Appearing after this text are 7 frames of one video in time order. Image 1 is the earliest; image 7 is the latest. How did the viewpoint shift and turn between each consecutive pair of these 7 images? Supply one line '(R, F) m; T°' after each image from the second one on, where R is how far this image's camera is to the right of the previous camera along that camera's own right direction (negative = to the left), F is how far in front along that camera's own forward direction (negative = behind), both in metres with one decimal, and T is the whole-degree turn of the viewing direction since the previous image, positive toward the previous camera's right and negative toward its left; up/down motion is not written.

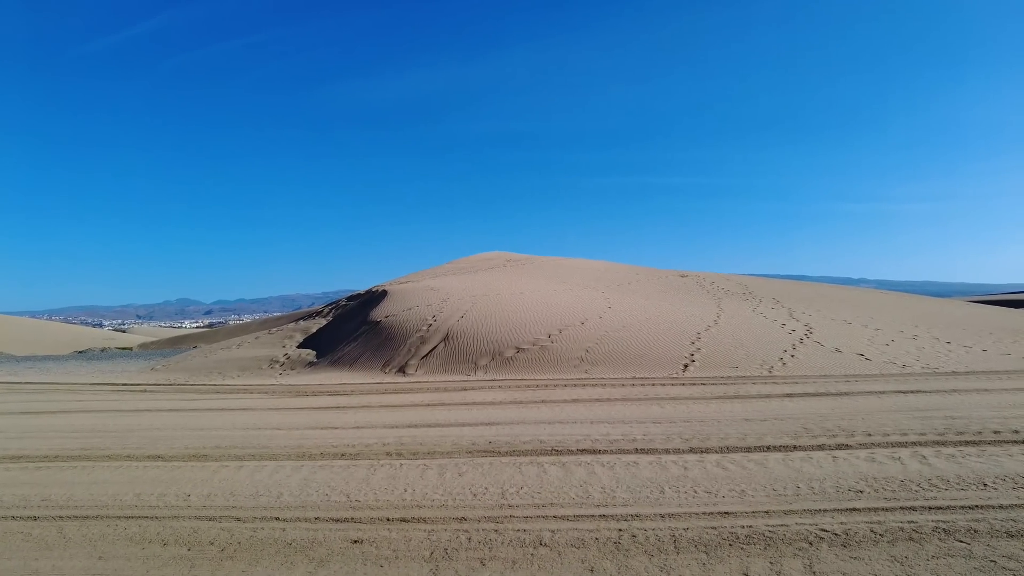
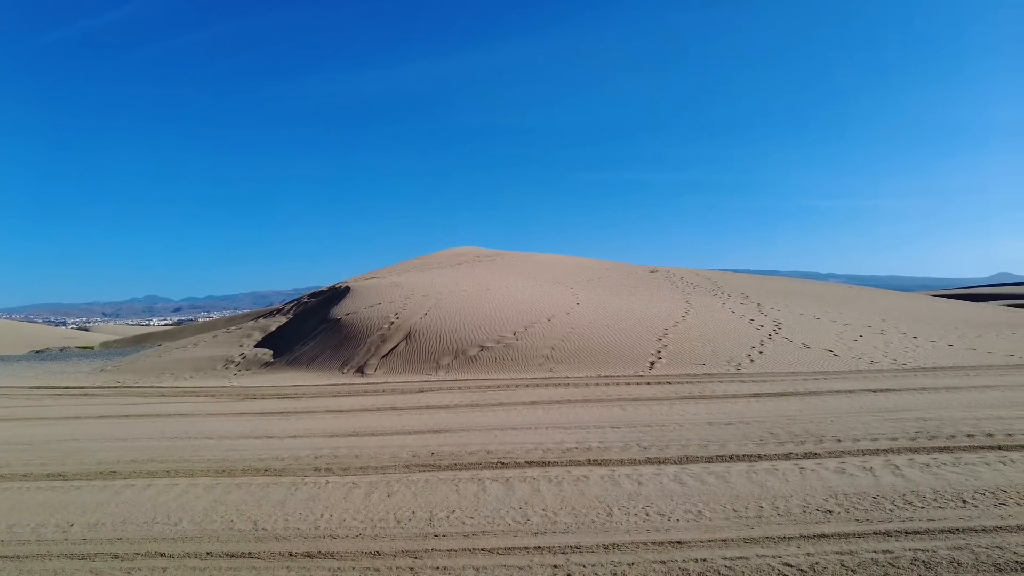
(+0.3, +0.5) m; +2°
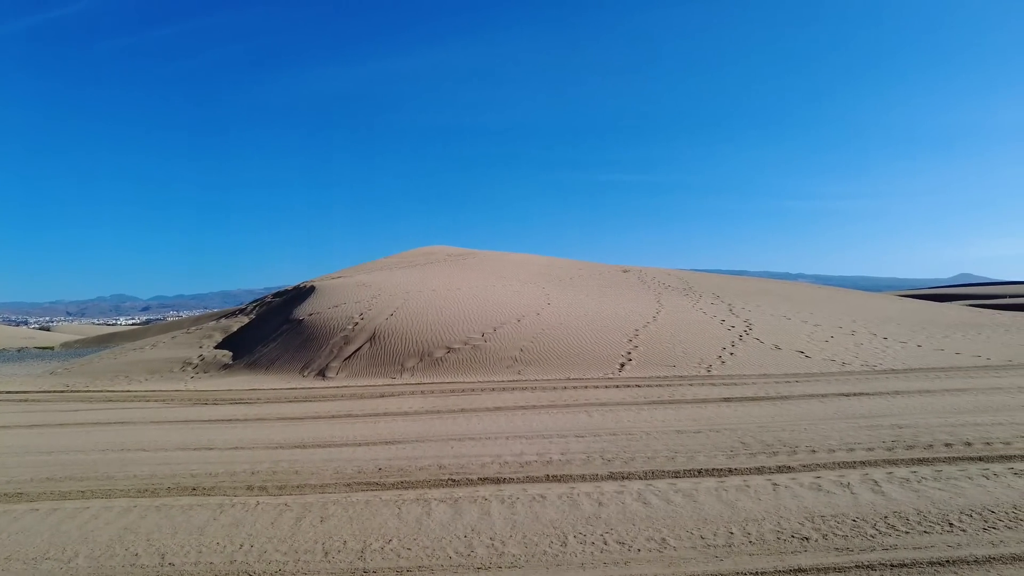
(+0.2, +0.4) m; +2°
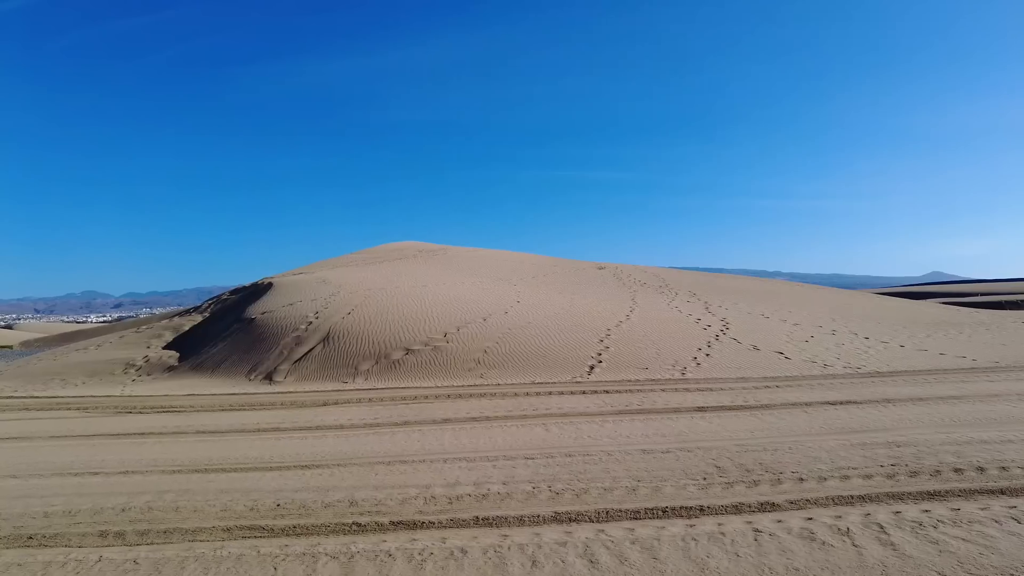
(+0.3, +1.0) m; +2°
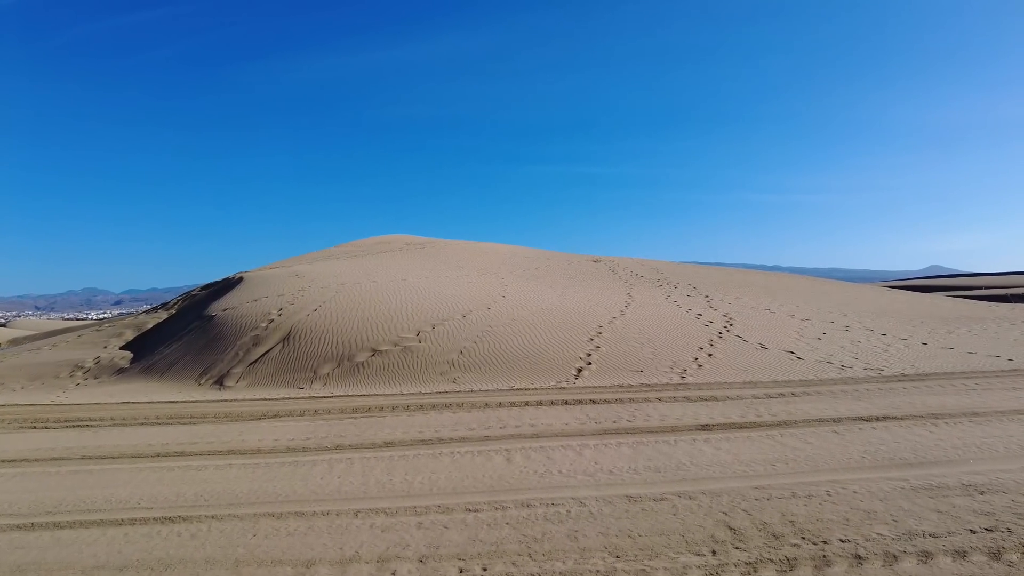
(+0.4, +1.5) m; 0°
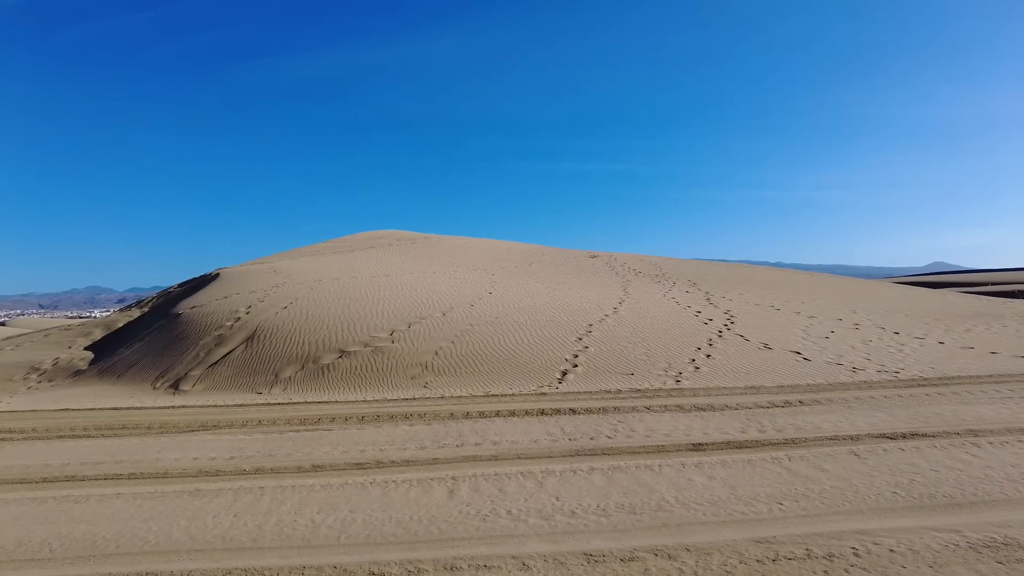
(+0.4, +1.1) m; 0°
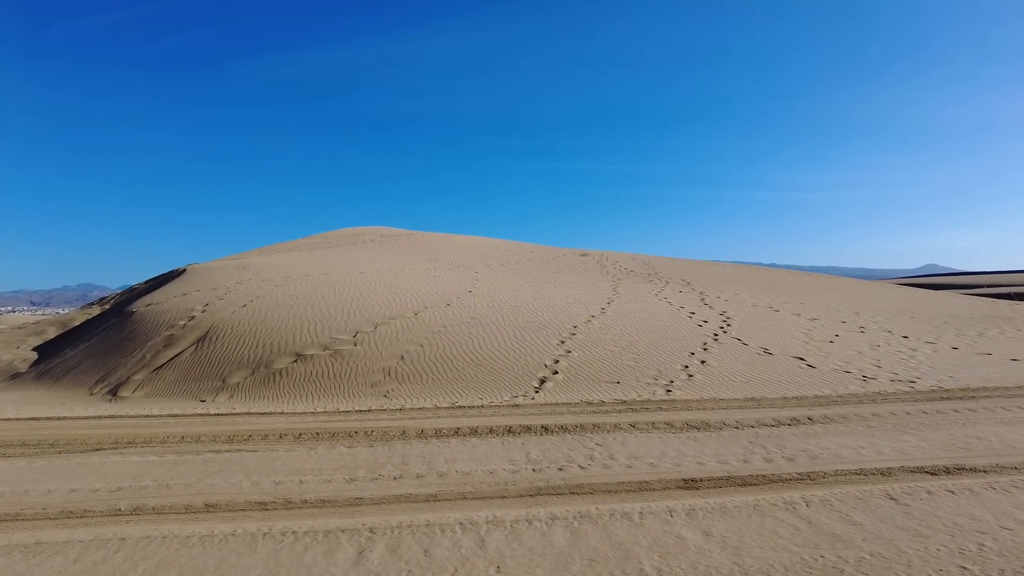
(+0.3, +1.1) m; 0°
